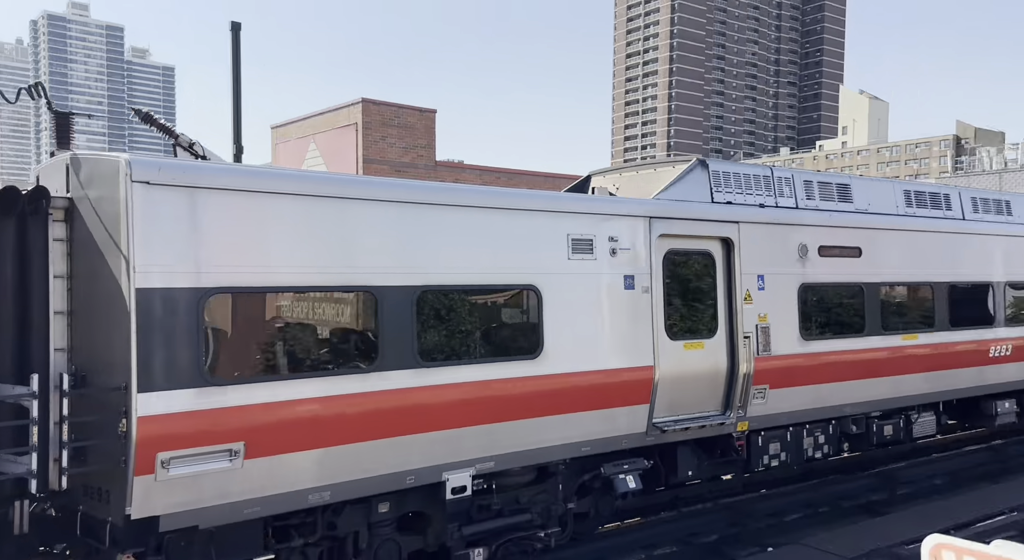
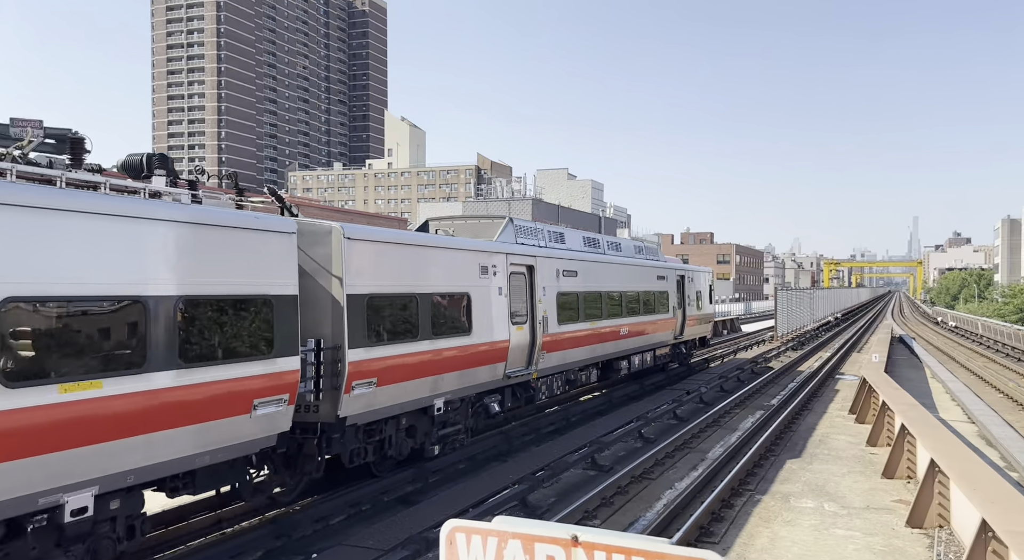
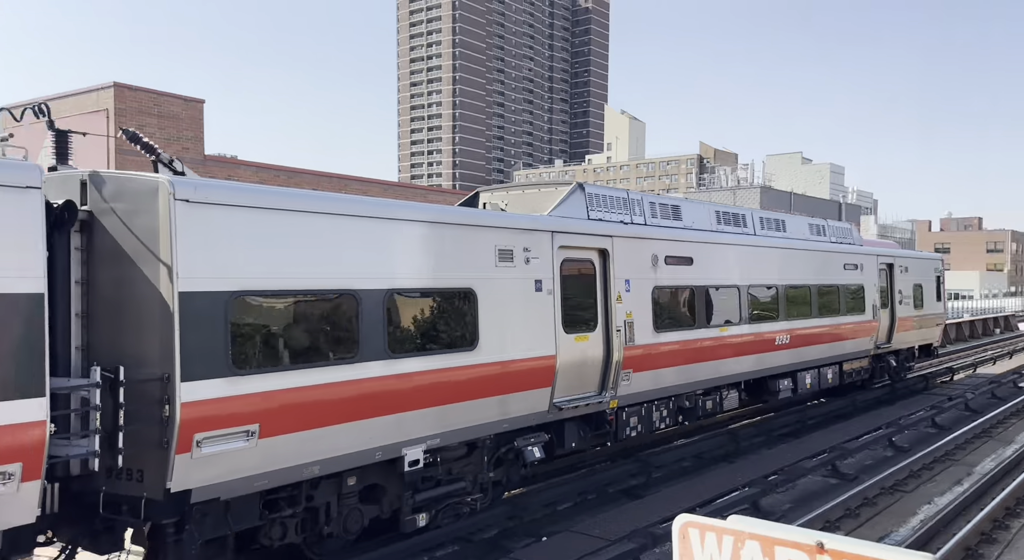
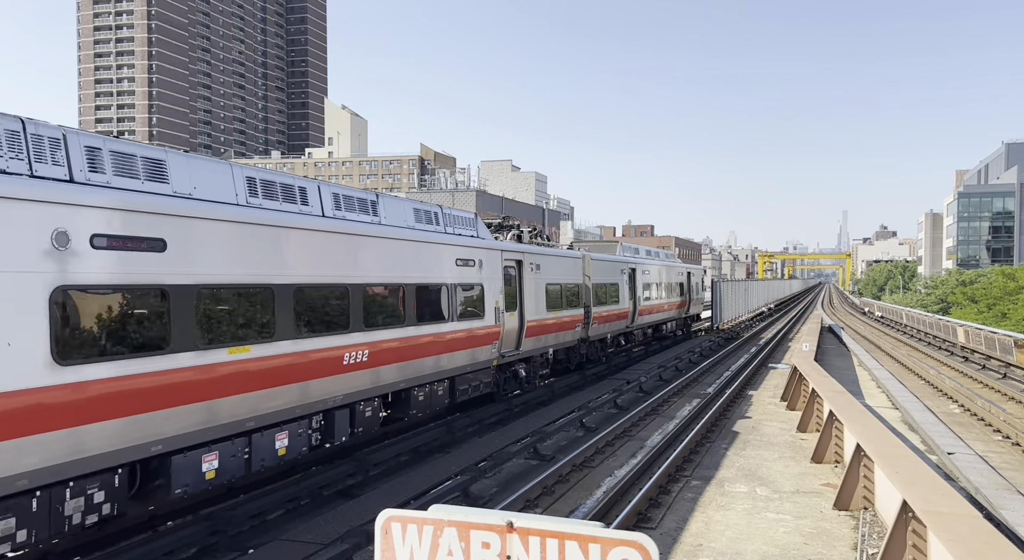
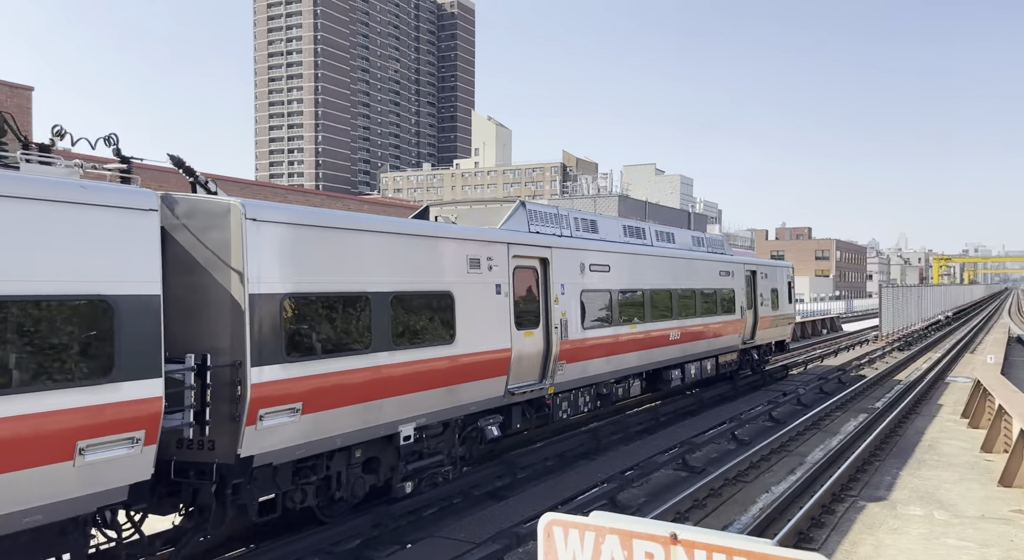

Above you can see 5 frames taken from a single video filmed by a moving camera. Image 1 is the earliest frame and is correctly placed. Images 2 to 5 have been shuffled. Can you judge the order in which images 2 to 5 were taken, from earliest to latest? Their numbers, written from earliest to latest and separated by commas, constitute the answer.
3, 5, 2, 4
